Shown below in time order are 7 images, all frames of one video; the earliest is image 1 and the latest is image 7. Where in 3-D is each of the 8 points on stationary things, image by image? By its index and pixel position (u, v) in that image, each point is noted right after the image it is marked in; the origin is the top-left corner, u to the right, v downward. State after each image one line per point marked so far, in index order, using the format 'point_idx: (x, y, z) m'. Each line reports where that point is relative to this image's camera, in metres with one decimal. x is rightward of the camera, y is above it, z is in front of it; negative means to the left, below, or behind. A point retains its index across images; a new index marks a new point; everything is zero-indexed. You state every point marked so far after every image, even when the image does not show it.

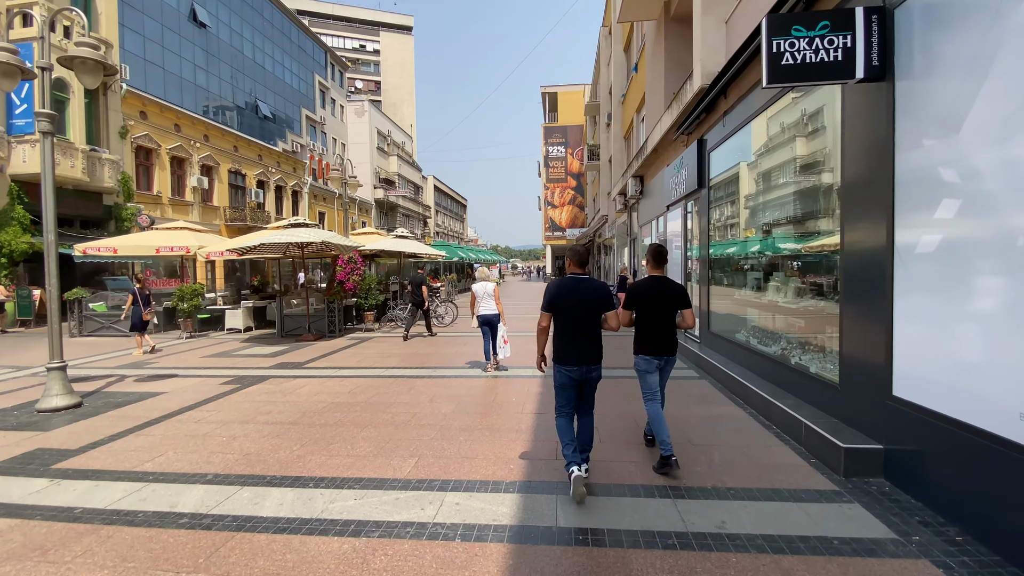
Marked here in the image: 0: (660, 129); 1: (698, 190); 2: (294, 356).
0: (+3.2, +3.5, +10.2) m
1: (+3.4, +1.8, +8.4) m
2: (-4.4, -1.4, +9.5) m
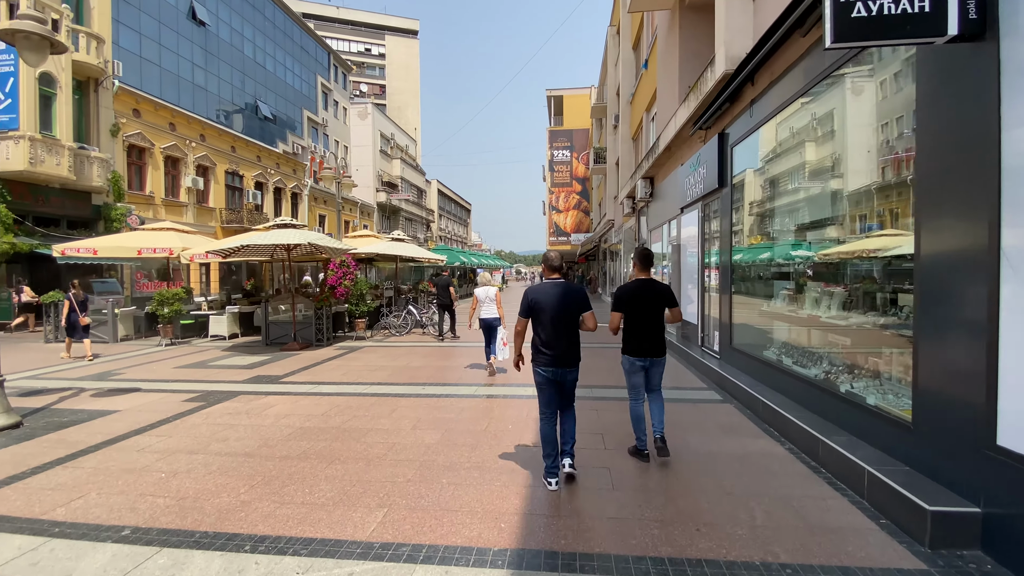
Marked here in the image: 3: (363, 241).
0: (+3.3, +3.3, +9.4) m
1: (+3.4, +1.6, +7.6) m
2: (-4.5, -1.5, +8.7) m
3: (-5.0, +1.6, +15.5) m
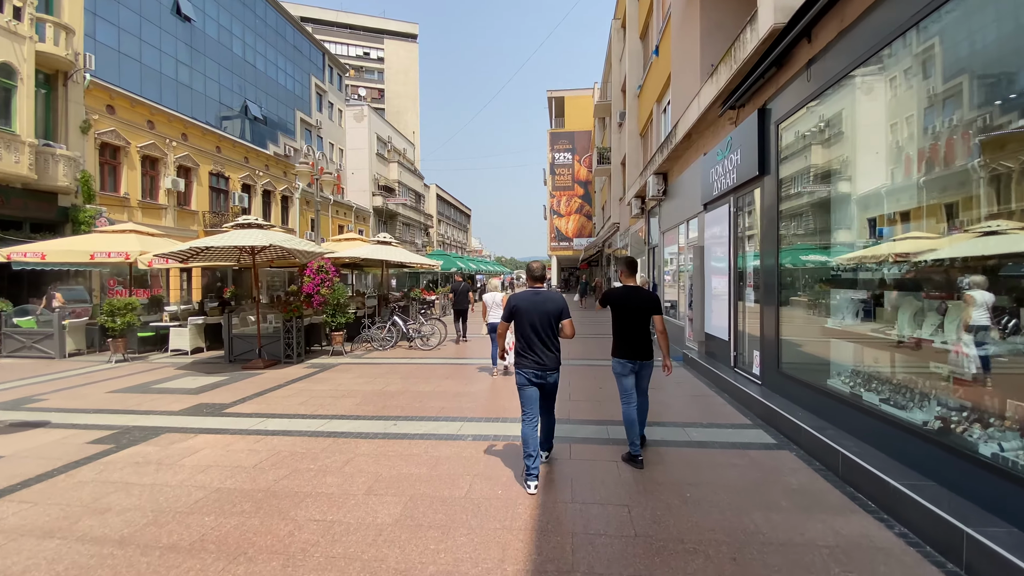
0: (+3.2, +3.1, +8.0) m
1: (+3.4, +1.5, +6.2) m
2: (-4.5, -1.6, +7.3) m
3: (-5.0, +1.3, +14.1) m
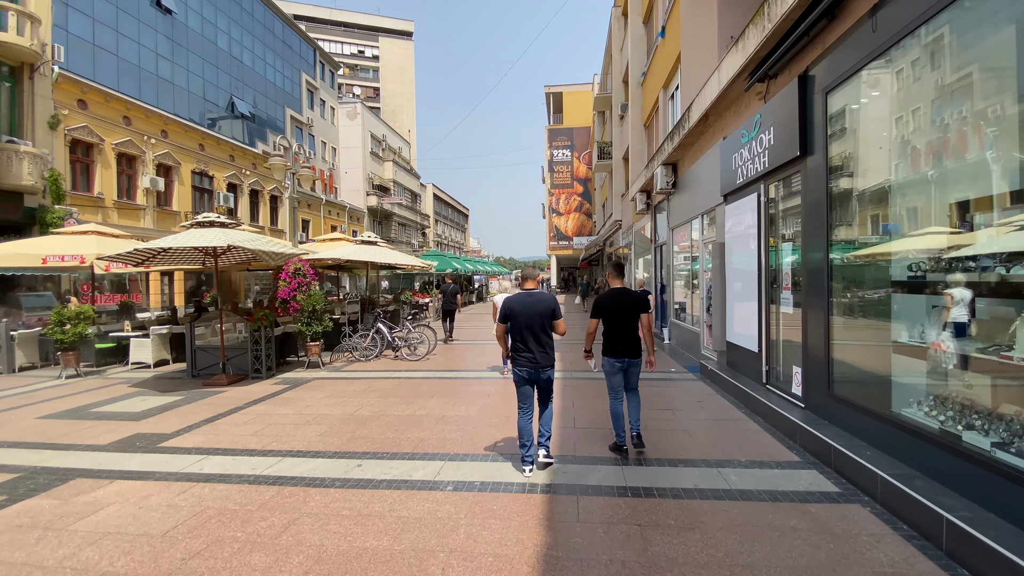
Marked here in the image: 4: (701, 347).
0: (+3.1, +3.1, +7.0) m
1: (+3.3, +1.4, +5.2) m
2: (-4.6, -1.7, +6.3) m
3: (-5.2, +1.2, +13.1) m
4: (+3.6, -1.1, +8.9) m
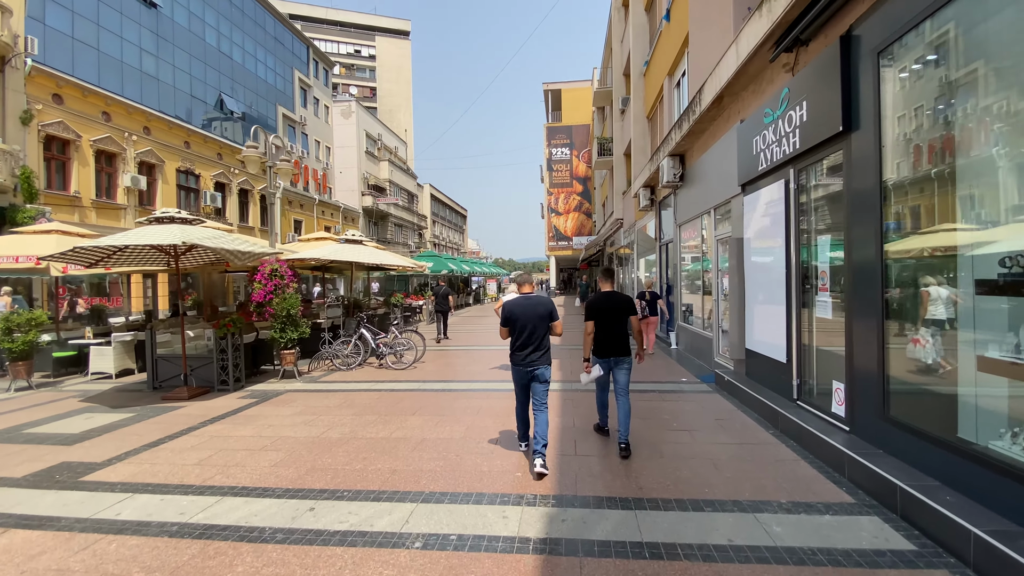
0: (+3.0, +3.1, +6.2) m
1: (+3.1, +1.4, +4.4) m
2: (-4.7, -1.8, +5.4) m
3: (-5.3, +1.1, +12.3) m
4: (+3.5, -1.1, +8.0) m
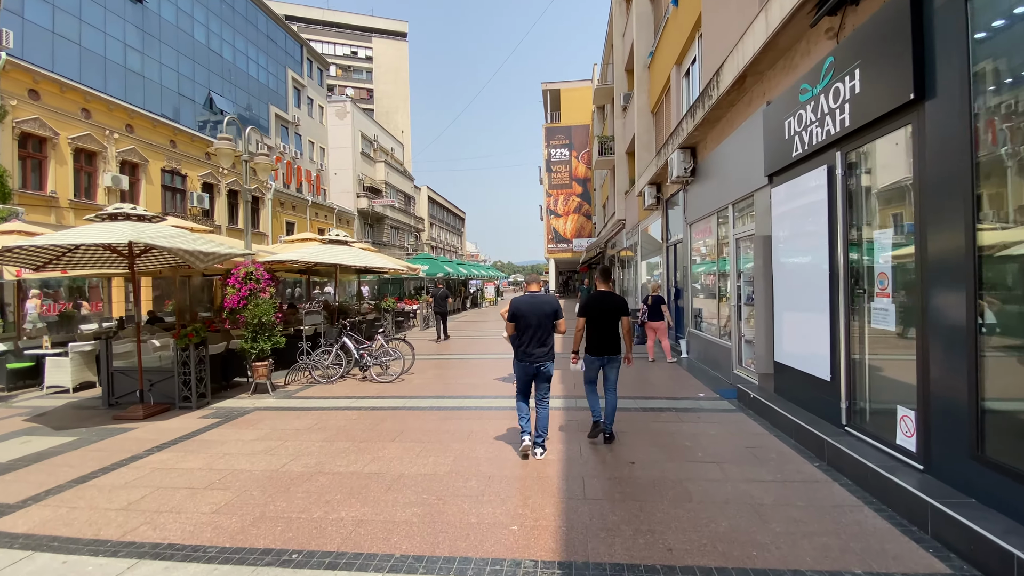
0: (+2.9, +3.0, +5.4) m
1: (+3.1, +1.4, +3.6) m
2: (-4.7, -1.9, +4.6) m
3: (-5.3, +1.0, +11.5) m
4: (+3.4, -1.2, +7.2) m
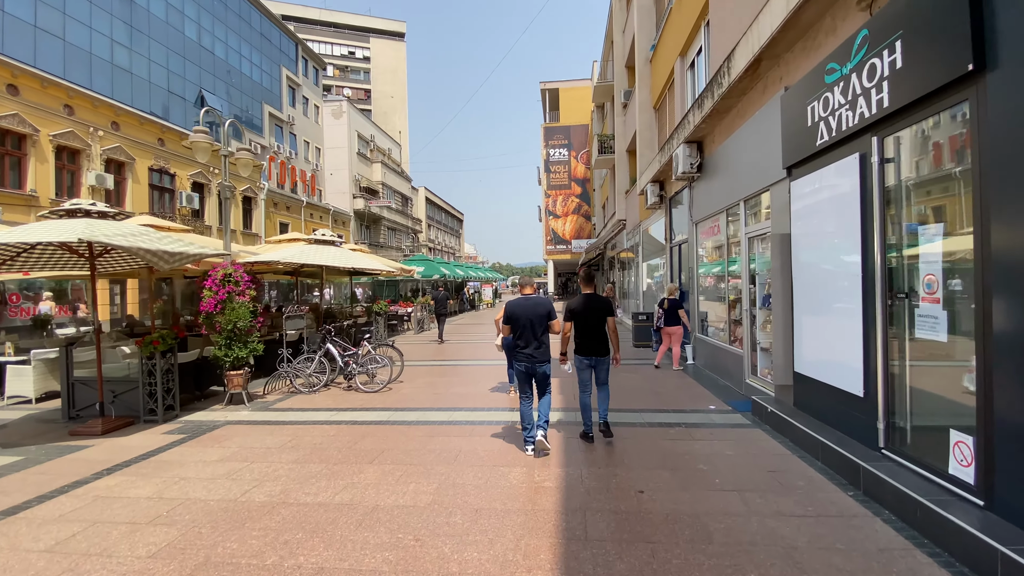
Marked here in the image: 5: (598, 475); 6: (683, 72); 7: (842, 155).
0: (+2.8, +3.0, +4.9) m
1: (+3.0, +1.4, +3.1) m
2: (-4.8, -1.9, +4.1) m
3: (-5.4, +1.0, +10.9) m
4: (+3.4, -1.3, +6.7) m
5: (+0.8, -1.7, +4.2) m
6: (+3.9, +4.9, +10.6) m
7: (+3.1, +1.2, +4.4) m
